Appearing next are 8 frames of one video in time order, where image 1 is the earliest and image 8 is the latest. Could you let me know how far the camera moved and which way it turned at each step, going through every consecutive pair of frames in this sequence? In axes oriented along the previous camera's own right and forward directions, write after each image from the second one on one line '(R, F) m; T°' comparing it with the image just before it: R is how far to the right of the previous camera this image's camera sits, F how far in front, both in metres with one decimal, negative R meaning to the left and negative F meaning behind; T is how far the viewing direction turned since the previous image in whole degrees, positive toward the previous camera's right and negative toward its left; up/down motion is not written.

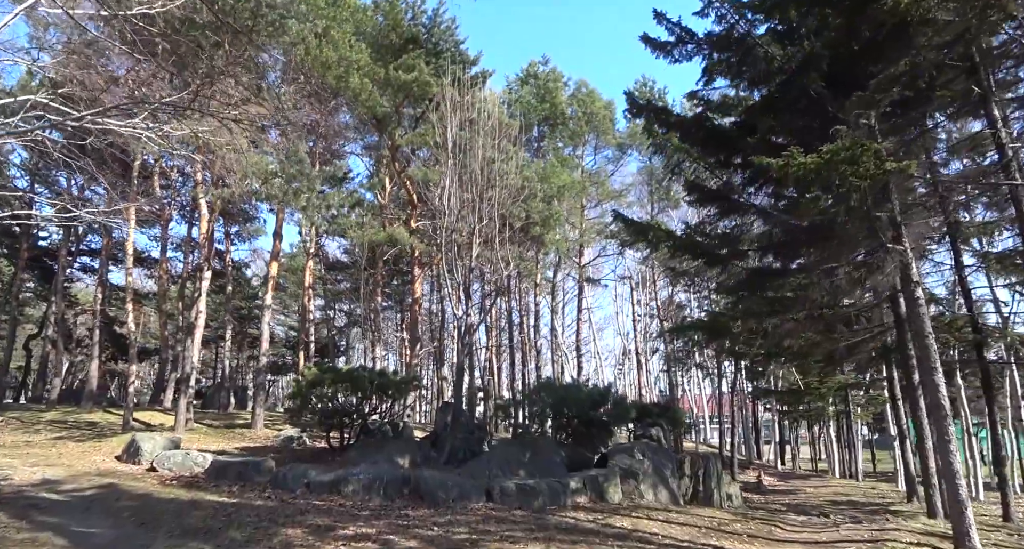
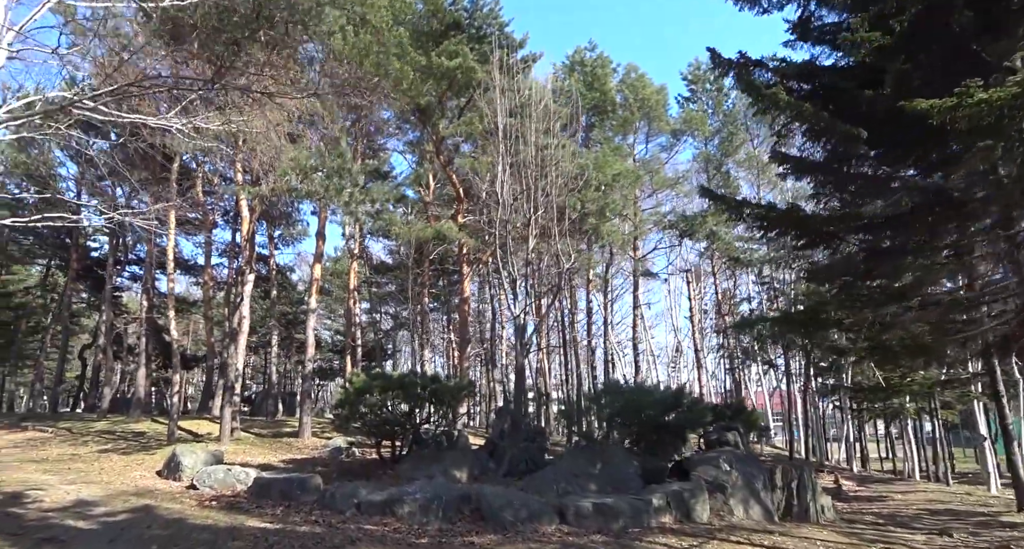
(-0.3, +1.0) m; -4°
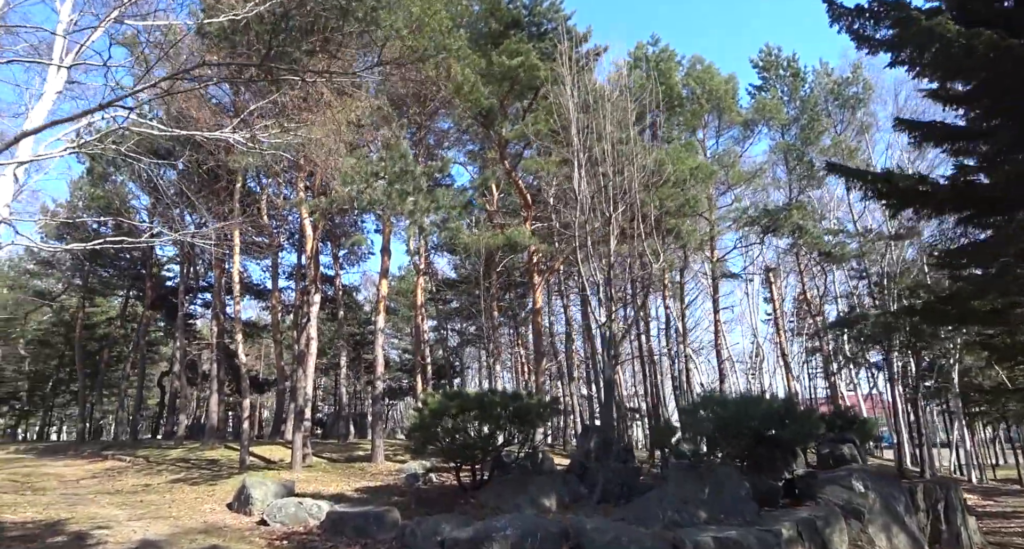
(-0.3, +0.9) m; -5°
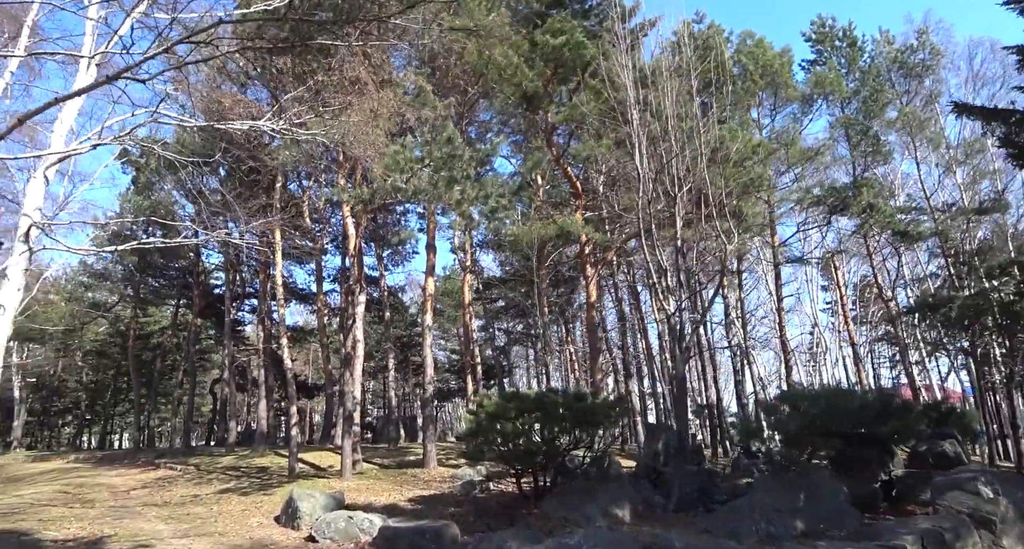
(-0.2, +0.8) m; -4°
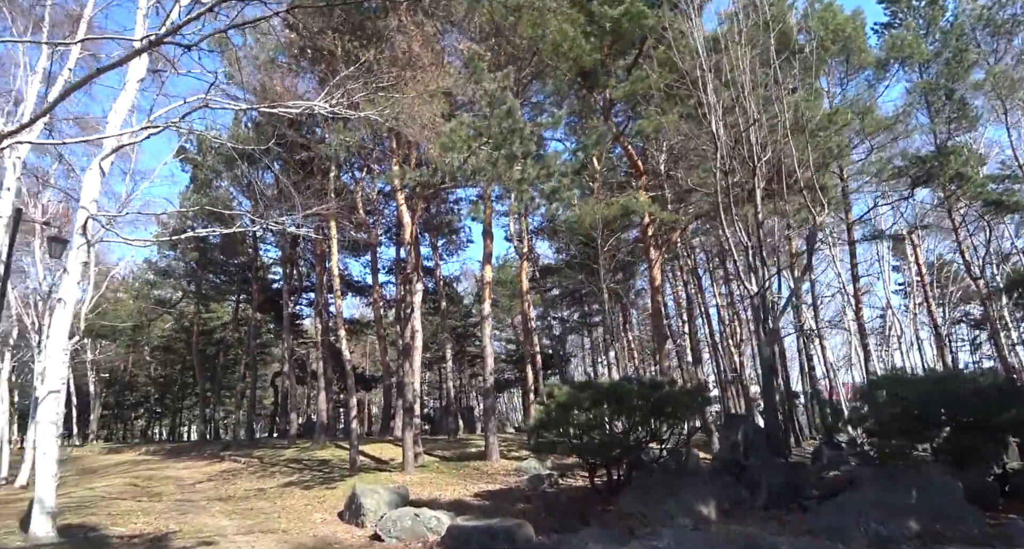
(-0.2, +0.6) m; -4°
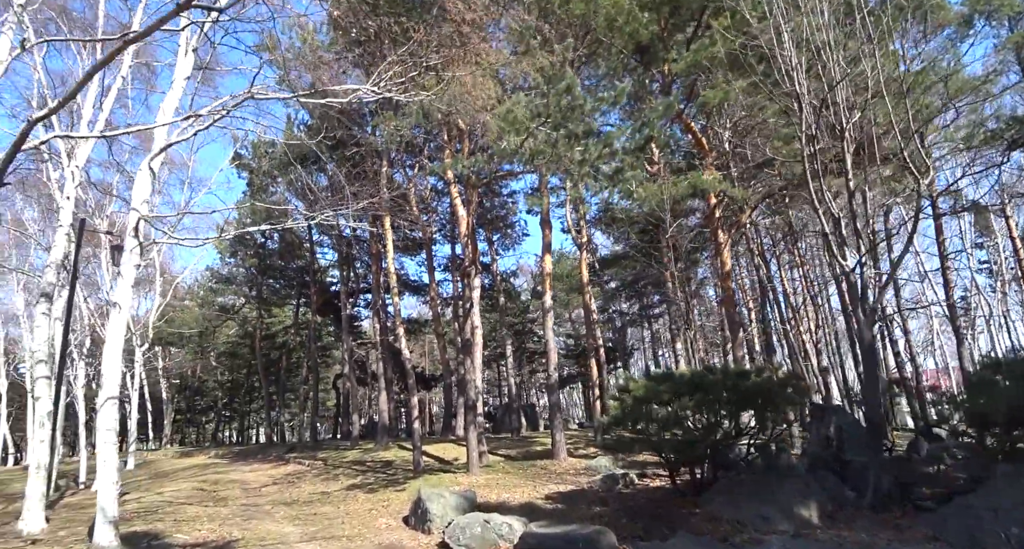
(-0.1, +0.6) m; -5°
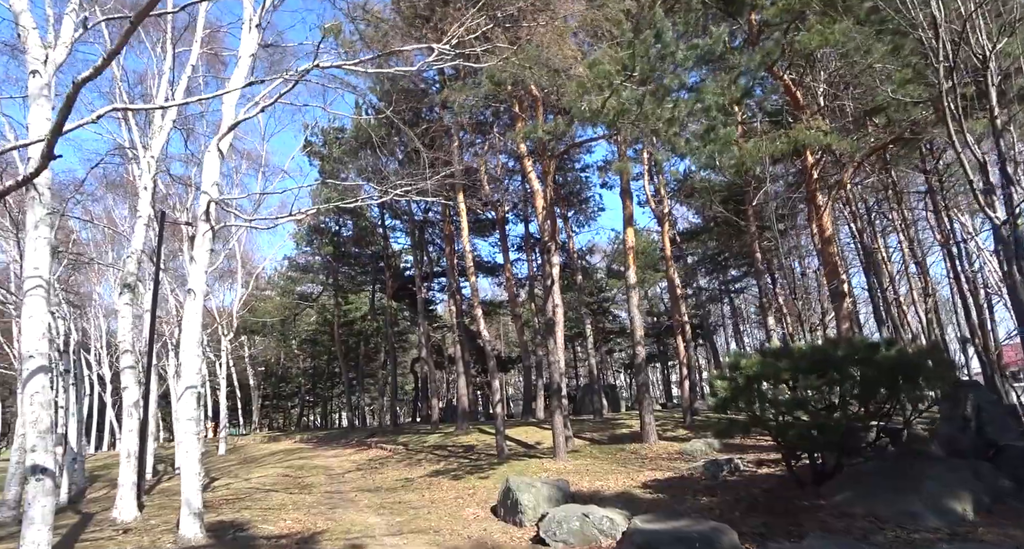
(-0.2, +0.7) m; -6°
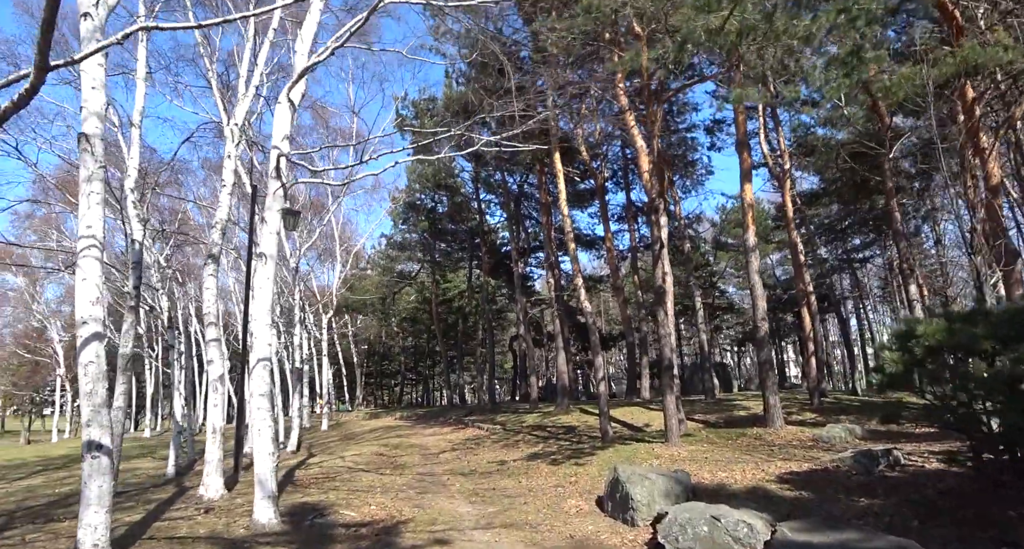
(-0.1, +1.1) m; -8°
